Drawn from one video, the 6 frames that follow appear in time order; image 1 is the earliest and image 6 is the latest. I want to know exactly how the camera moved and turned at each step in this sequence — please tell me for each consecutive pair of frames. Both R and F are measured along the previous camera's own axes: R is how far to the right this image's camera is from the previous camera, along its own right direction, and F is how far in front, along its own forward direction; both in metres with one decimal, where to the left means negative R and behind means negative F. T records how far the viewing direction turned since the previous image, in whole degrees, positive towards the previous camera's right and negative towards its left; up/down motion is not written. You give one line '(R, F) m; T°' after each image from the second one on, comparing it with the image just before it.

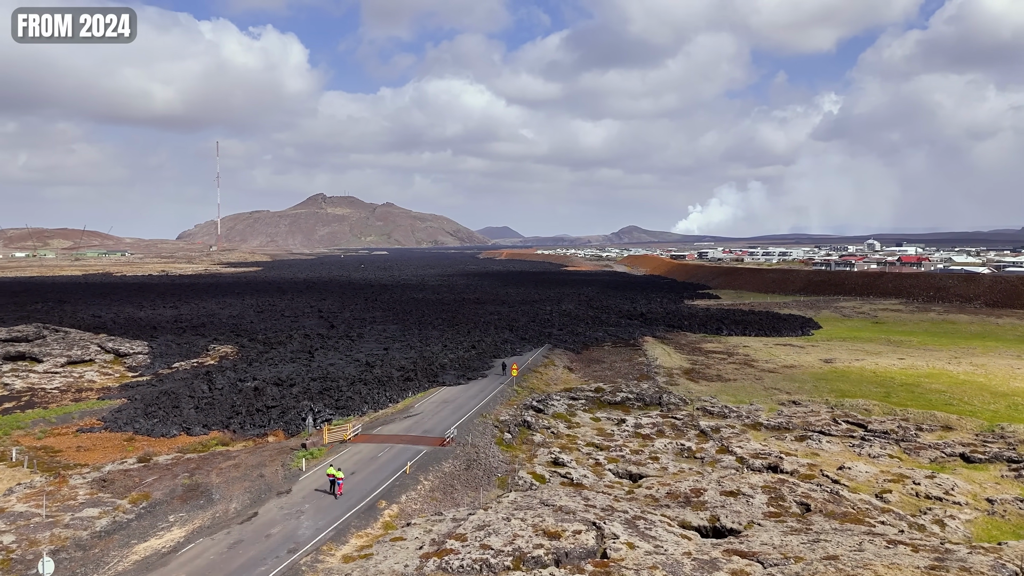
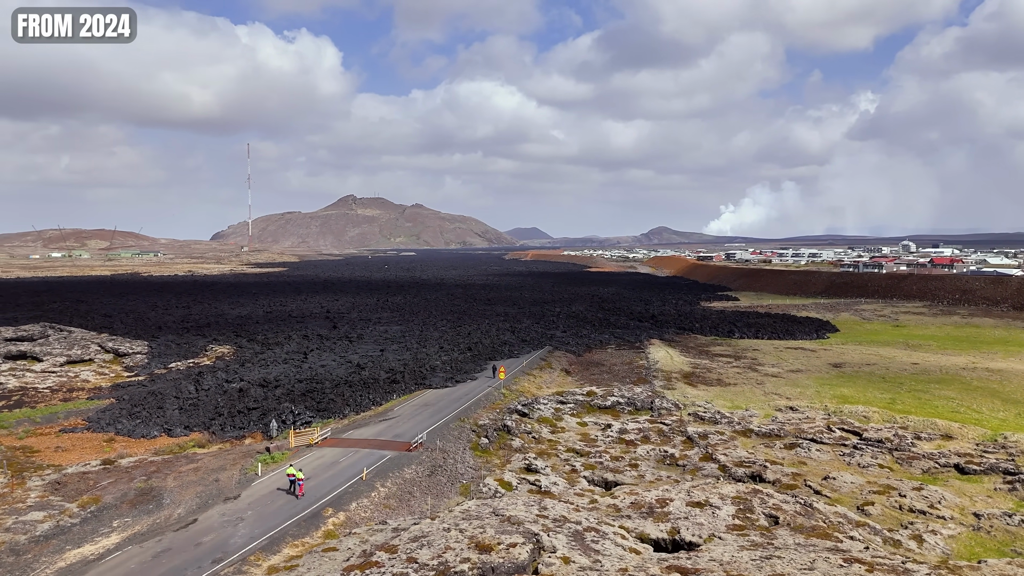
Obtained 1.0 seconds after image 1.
(+2.1, +0.5) m; -2°
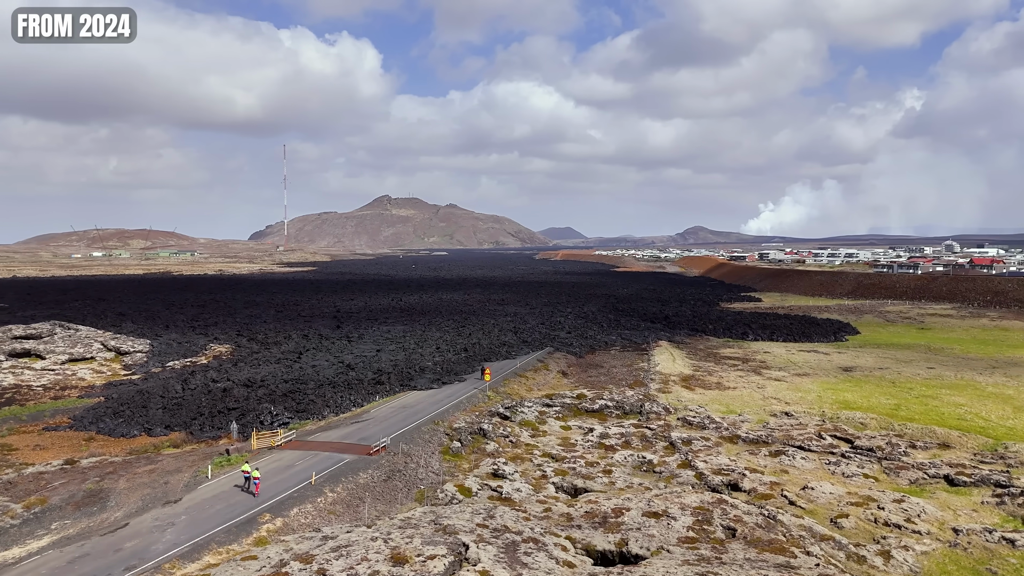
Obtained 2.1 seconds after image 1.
(+2.4, +0.5) m; -2°
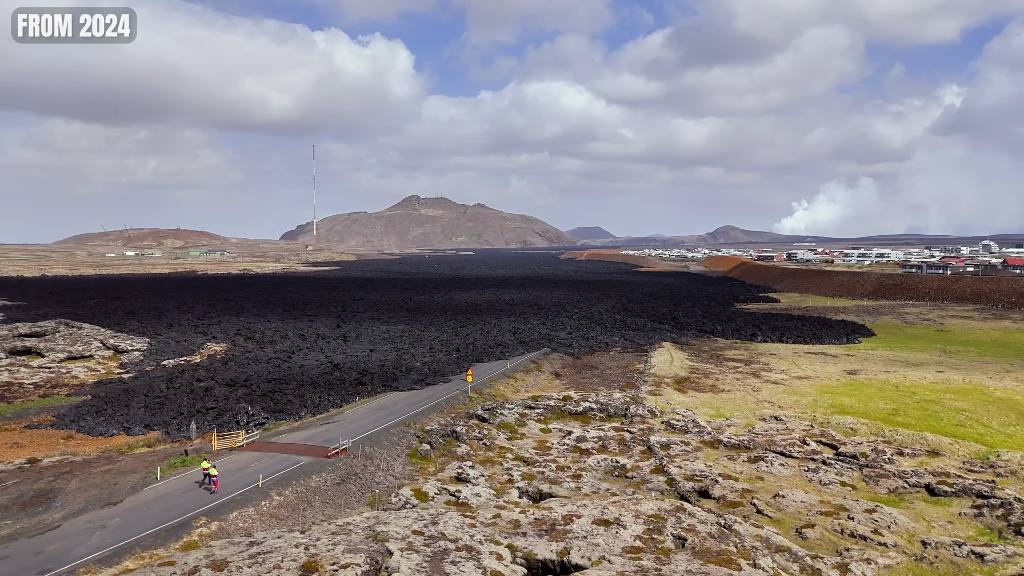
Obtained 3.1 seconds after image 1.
(+2.3, +0.4) m; -1°
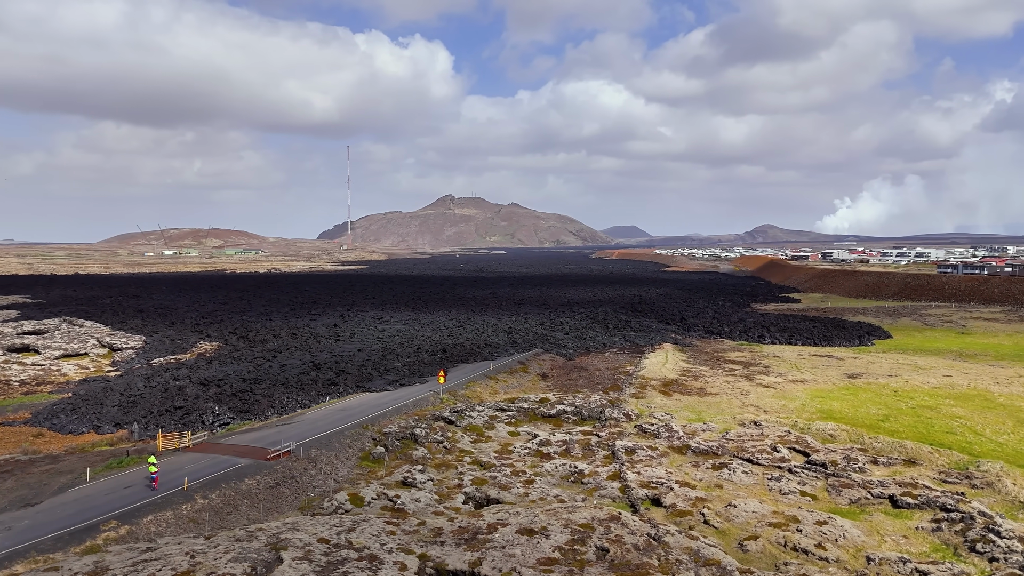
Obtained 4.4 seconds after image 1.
(+3.2, +0.4) m; -2°
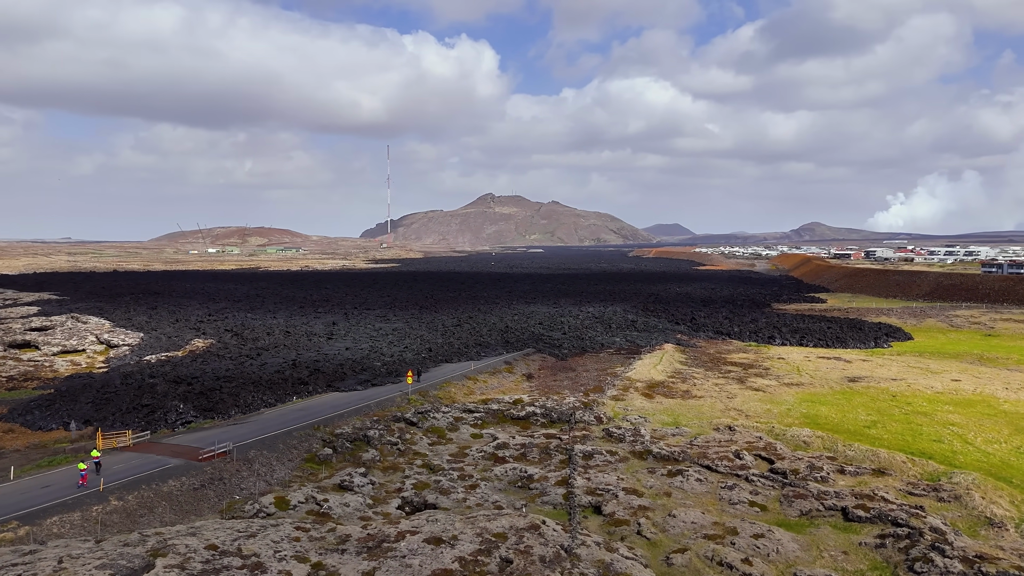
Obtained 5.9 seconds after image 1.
(+3.8, +0.5) m; -2°
